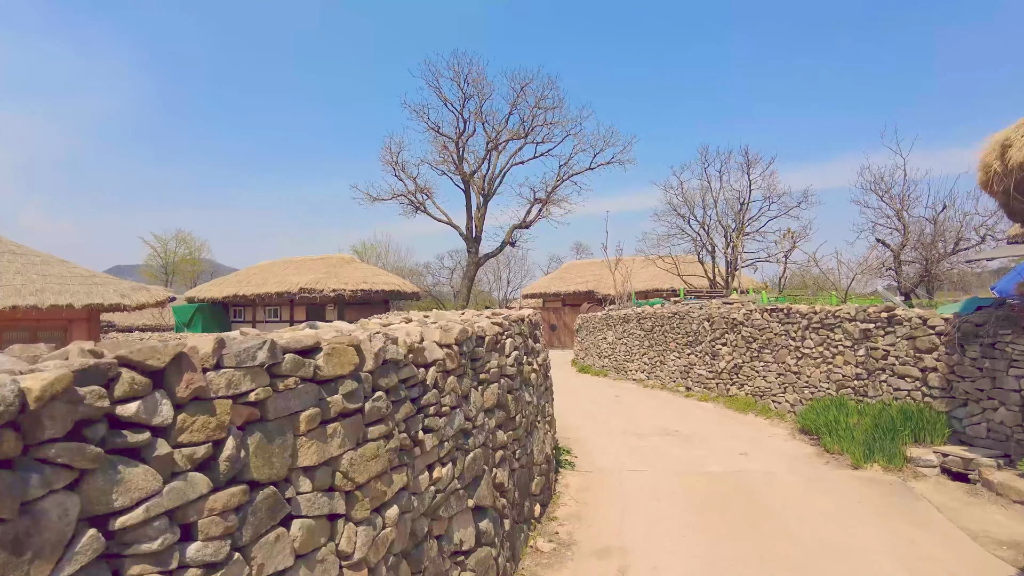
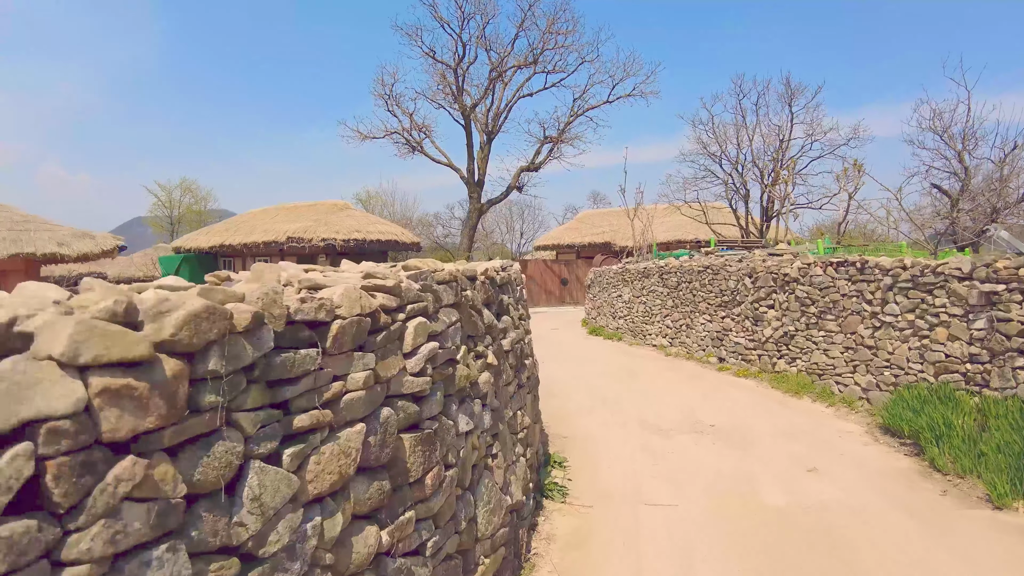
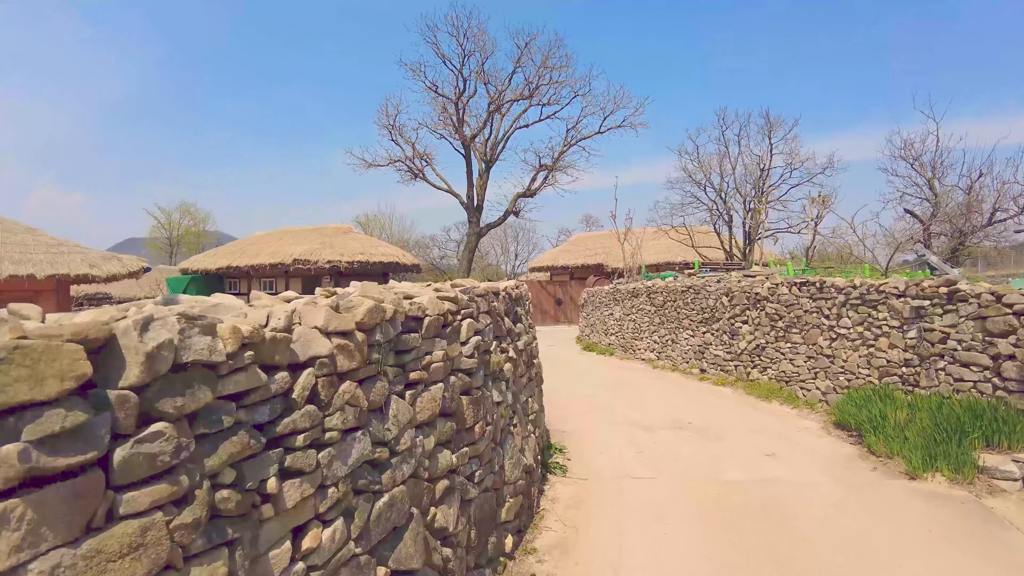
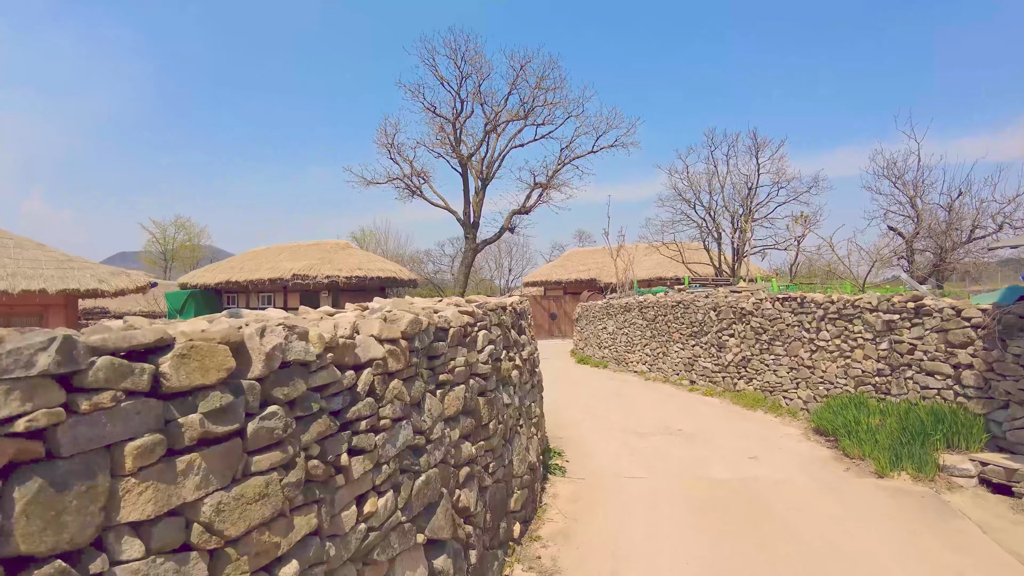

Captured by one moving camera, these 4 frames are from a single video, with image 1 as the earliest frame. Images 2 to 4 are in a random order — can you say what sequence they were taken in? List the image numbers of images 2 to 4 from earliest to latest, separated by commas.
4, 3, 2
